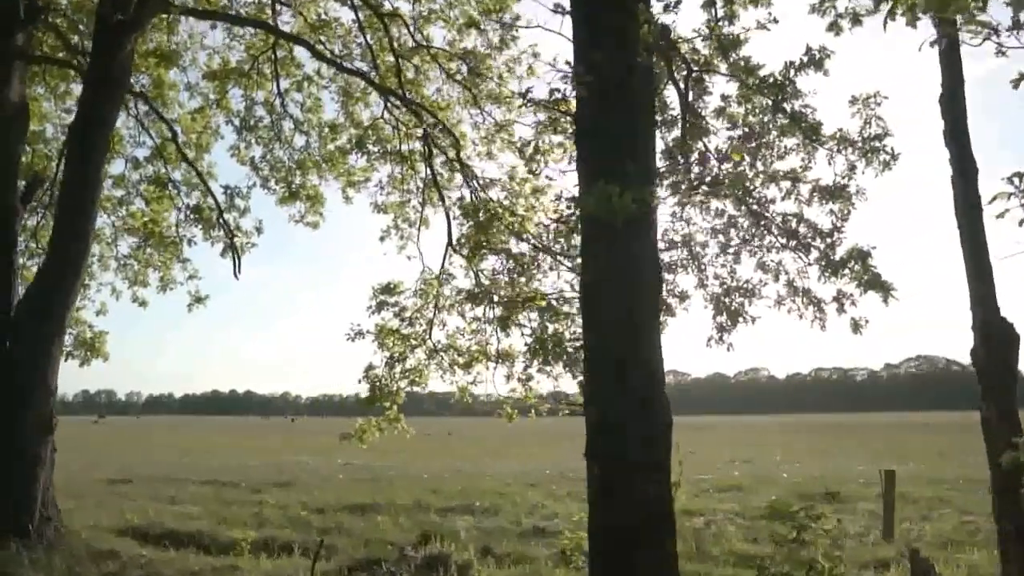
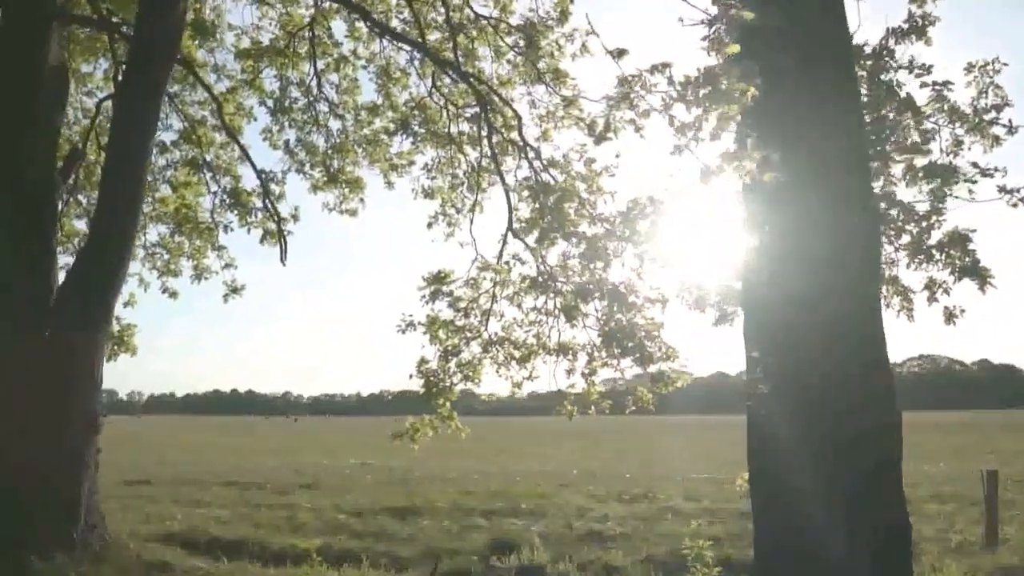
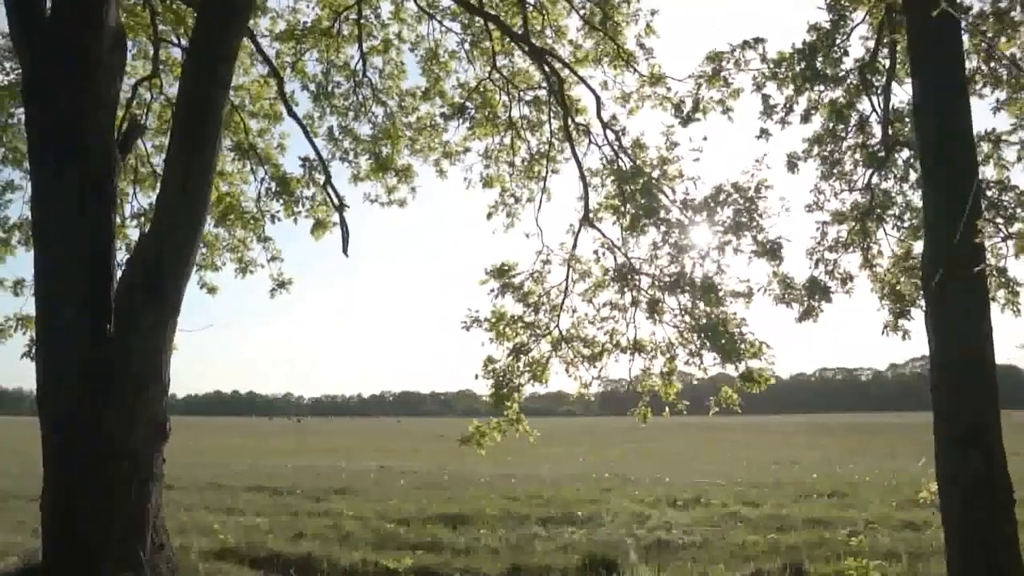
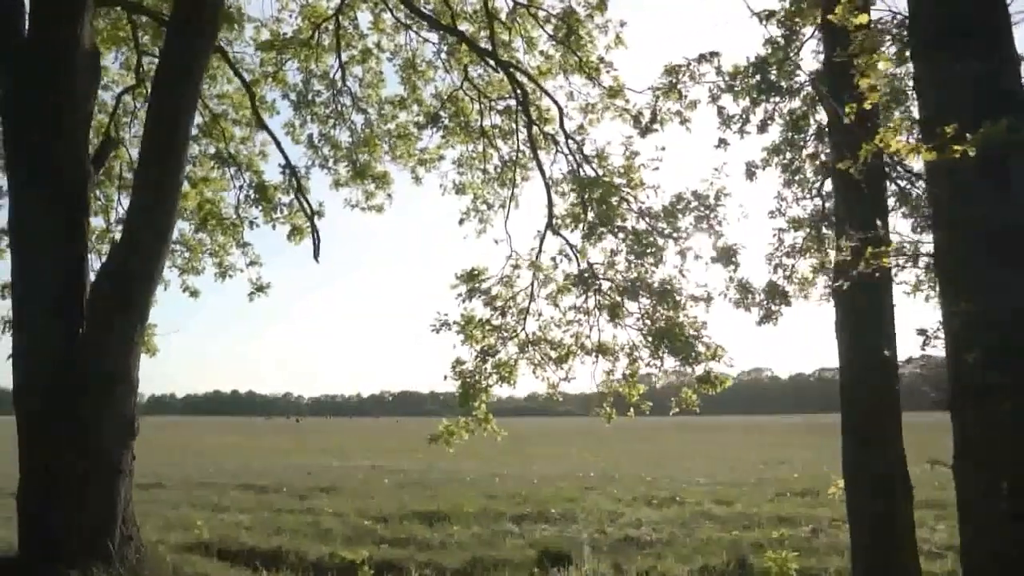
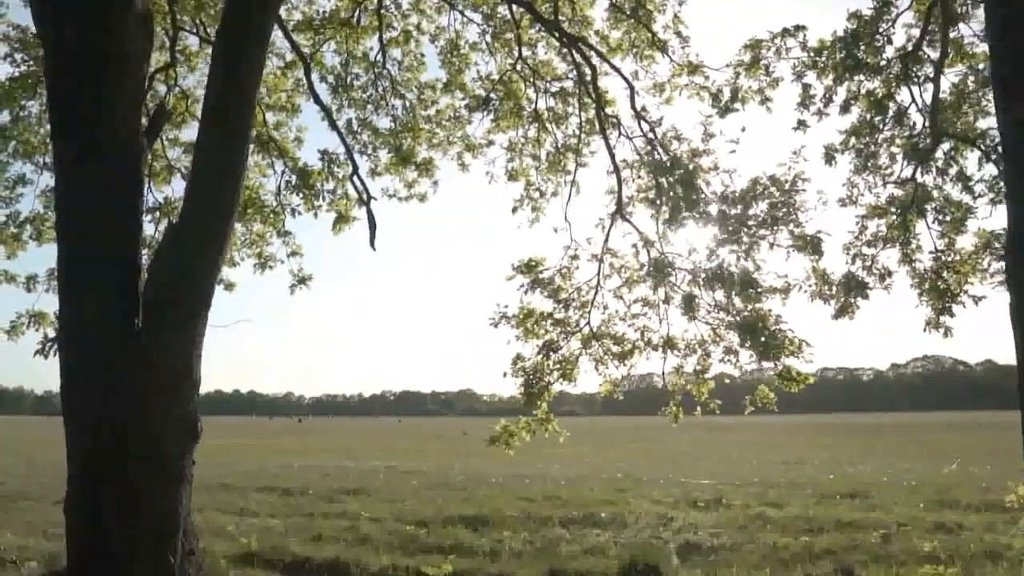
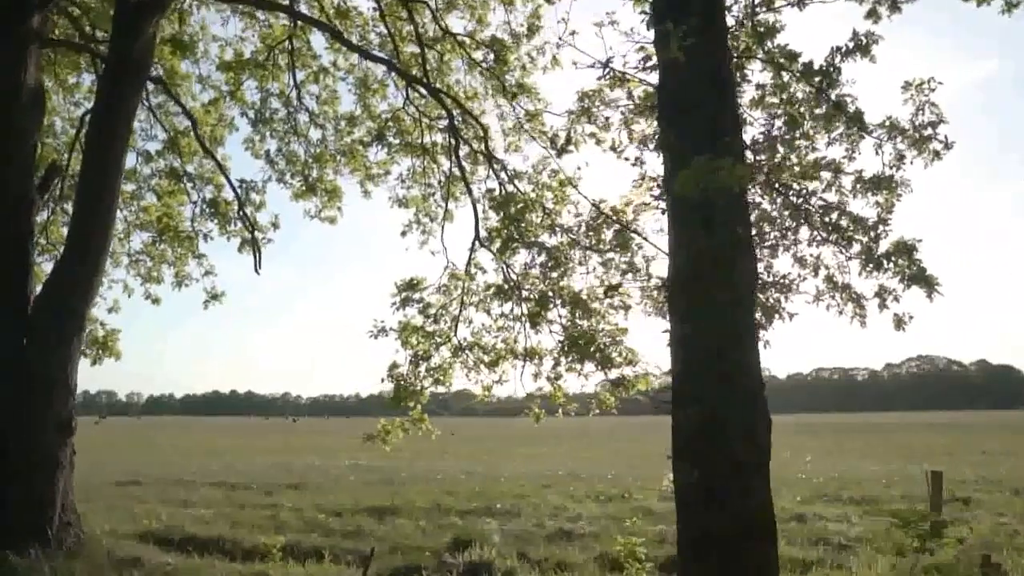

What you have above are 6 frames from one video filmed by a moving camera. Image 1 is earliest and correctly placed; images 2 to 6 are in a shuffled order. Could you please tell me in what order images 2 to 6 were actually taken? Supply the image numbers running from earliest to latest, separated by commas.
6, 2, 4, 3, 5
